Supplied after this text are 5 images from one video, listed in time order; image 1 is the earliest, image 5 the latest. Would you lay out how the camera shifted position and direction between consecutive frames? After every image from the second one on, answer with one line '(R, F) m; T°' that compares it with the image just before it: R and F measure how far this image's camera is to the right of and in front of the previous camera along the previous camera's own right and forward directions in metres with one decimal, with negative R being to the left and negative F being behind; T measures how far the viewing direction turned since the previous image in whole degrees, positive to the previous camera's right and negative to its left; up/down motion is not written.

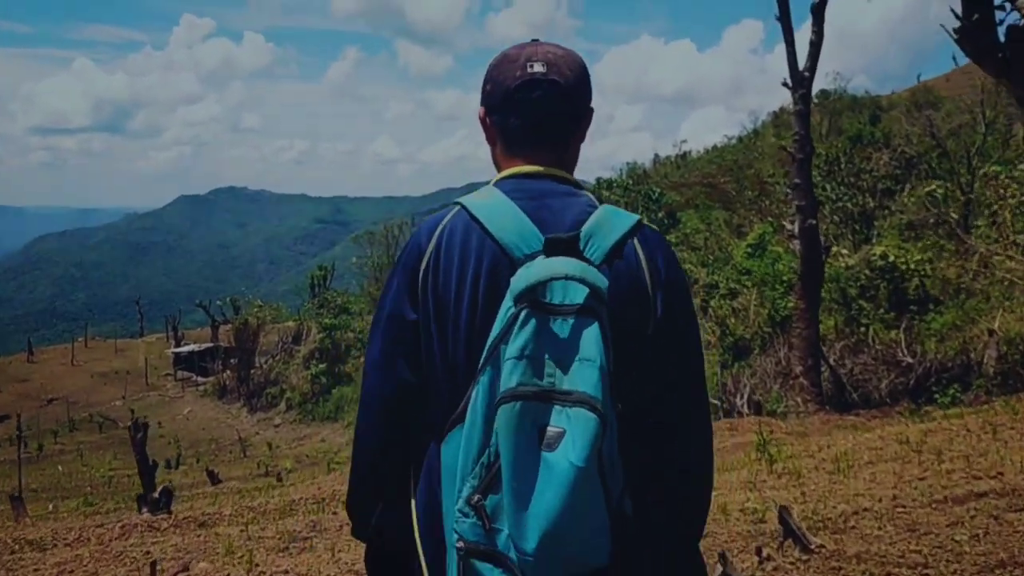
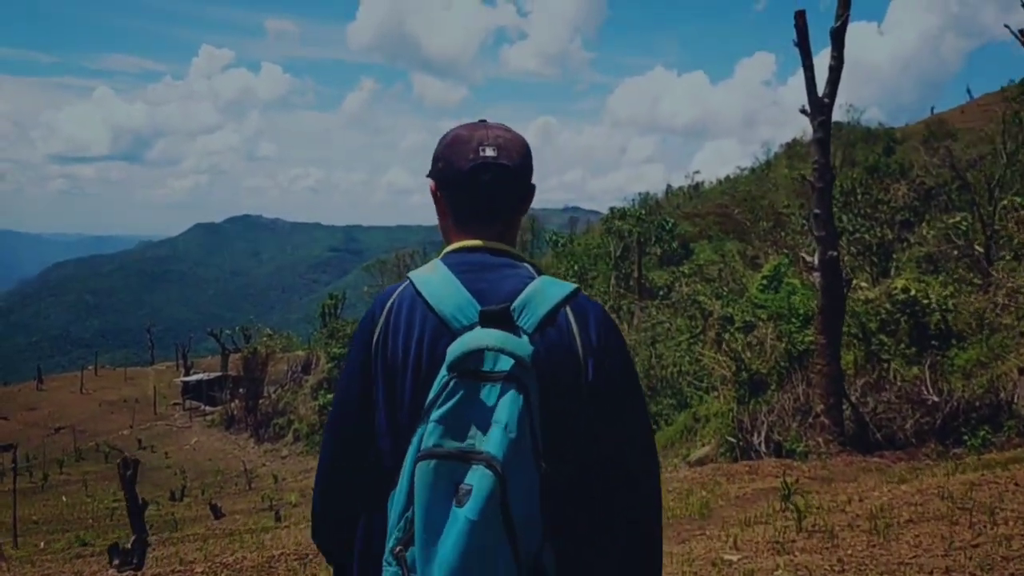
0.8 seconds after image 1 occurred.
(0.0, +0.3) m; -1°
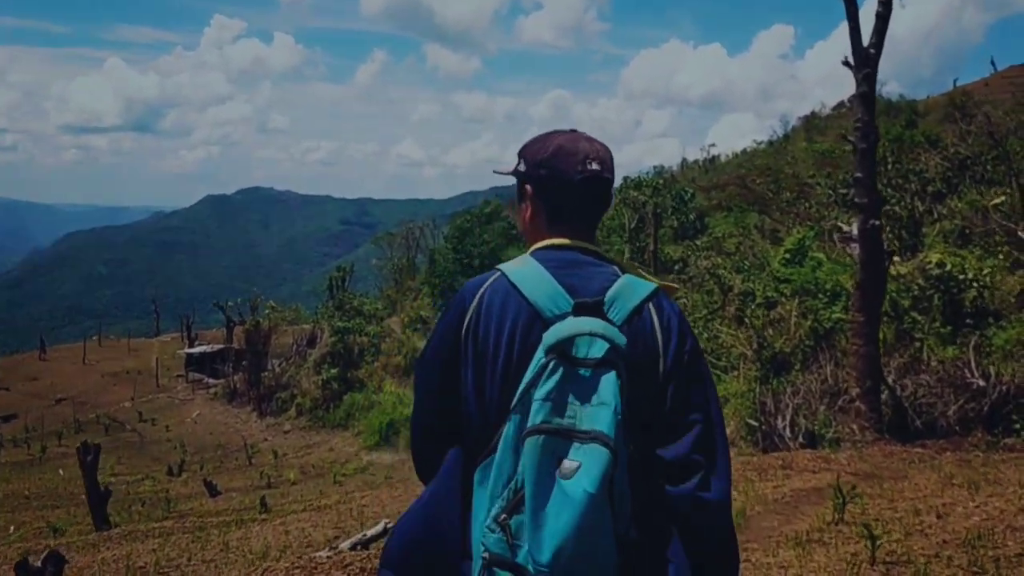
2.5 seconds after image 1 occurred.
(0.0, +0.8) m; -1°
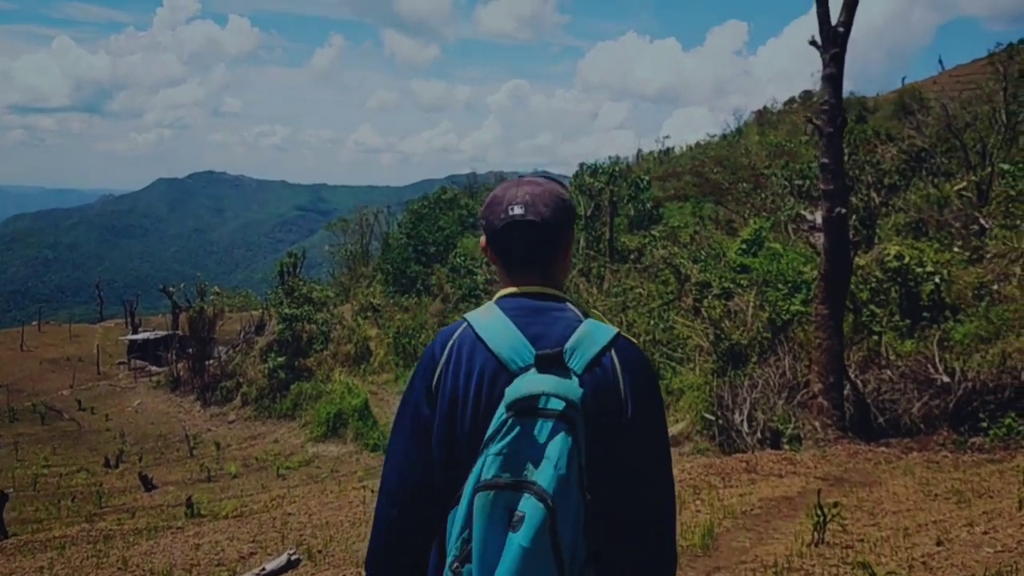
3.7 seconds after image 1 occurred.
(+0.1, +0.5) m; +3°
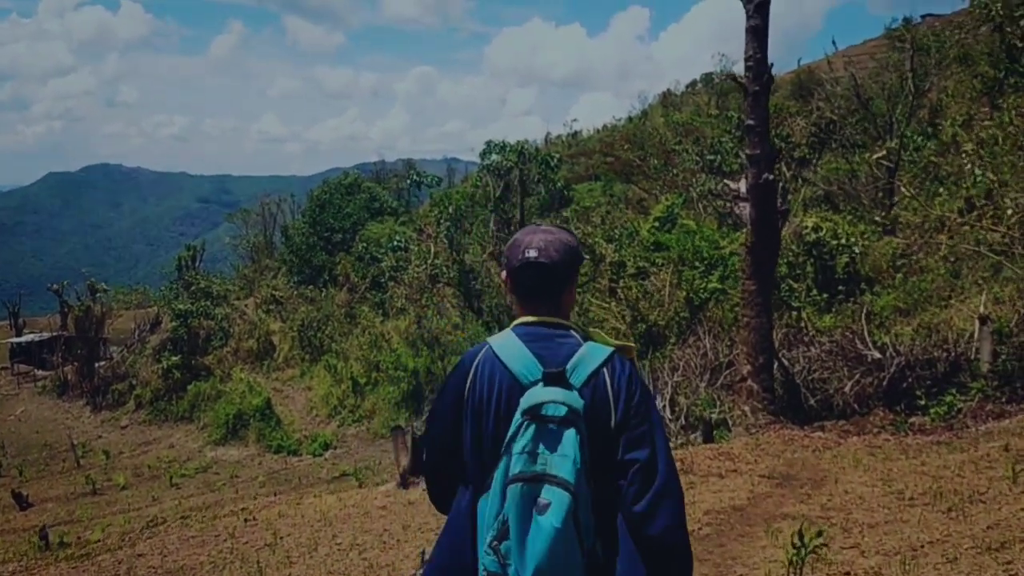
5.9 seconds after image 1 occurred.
(+0.1, +0.8) m; +5°
